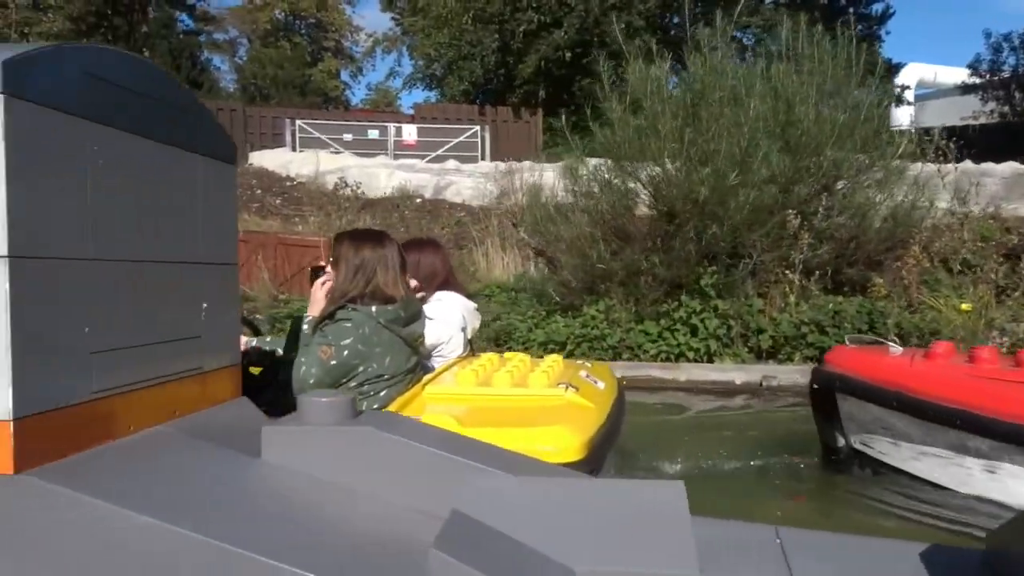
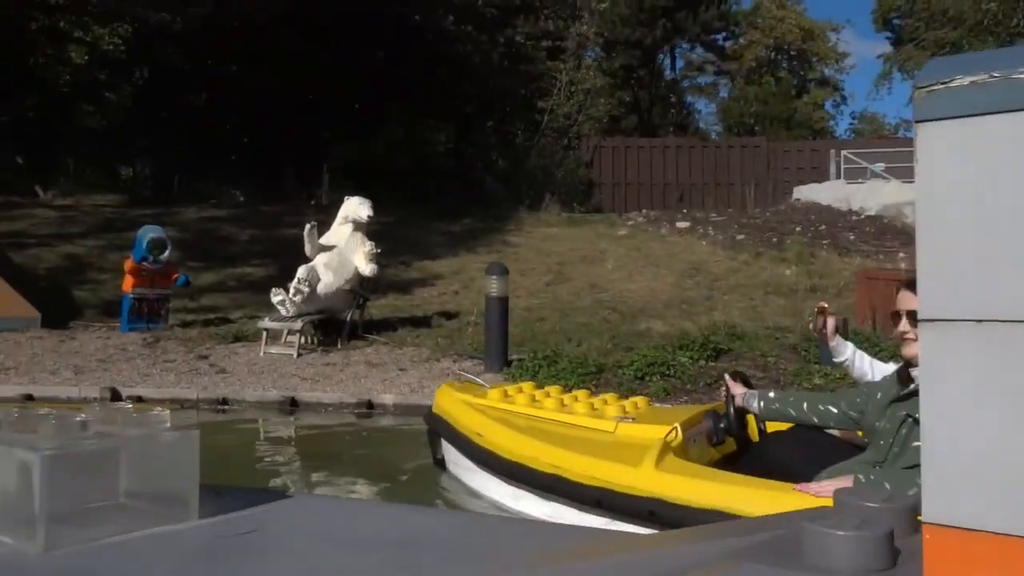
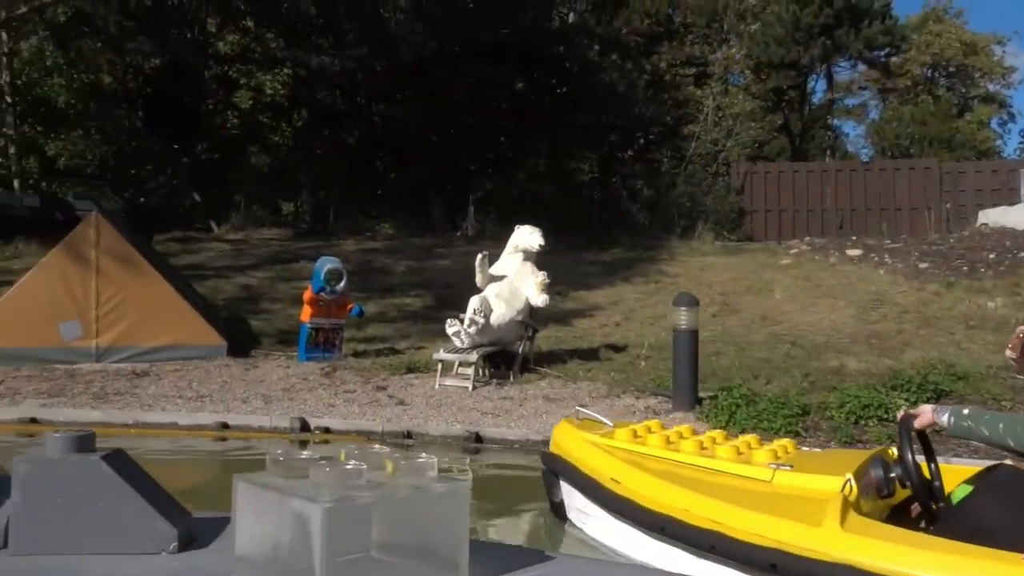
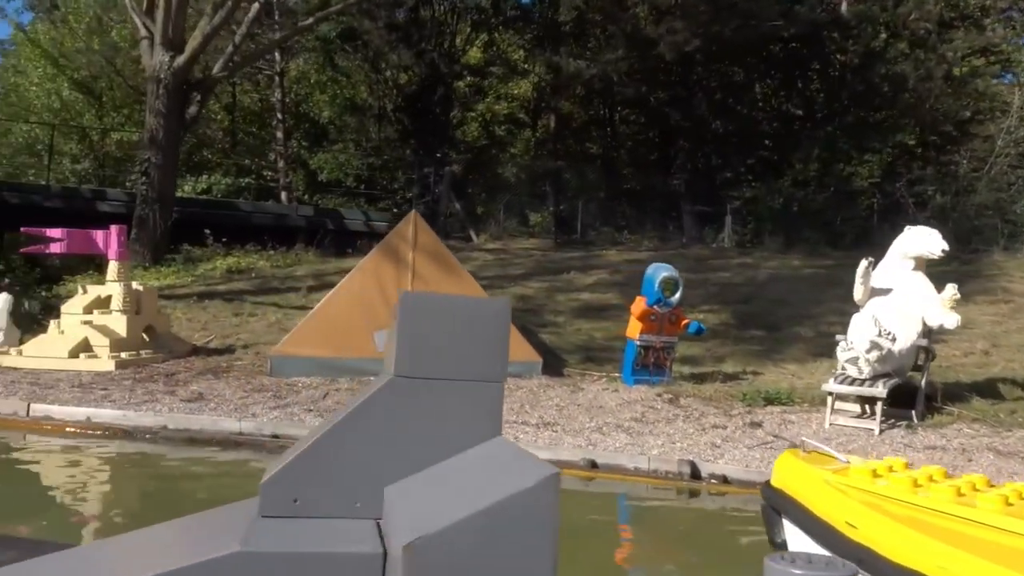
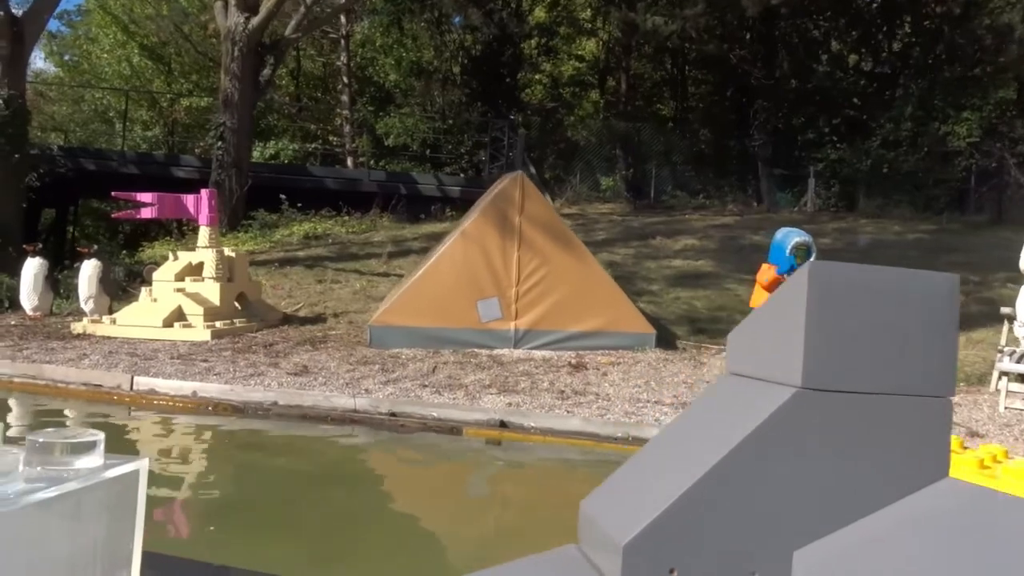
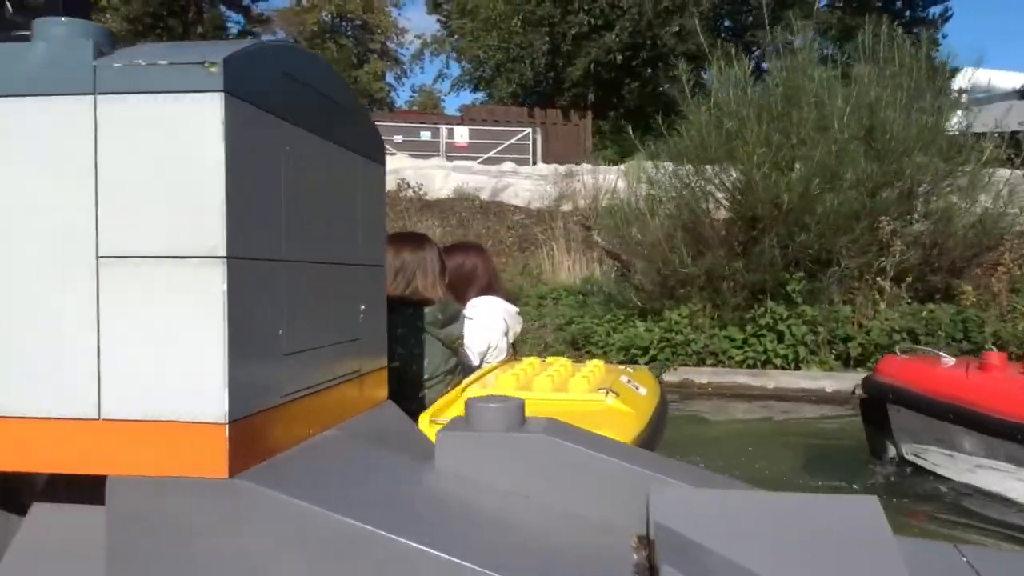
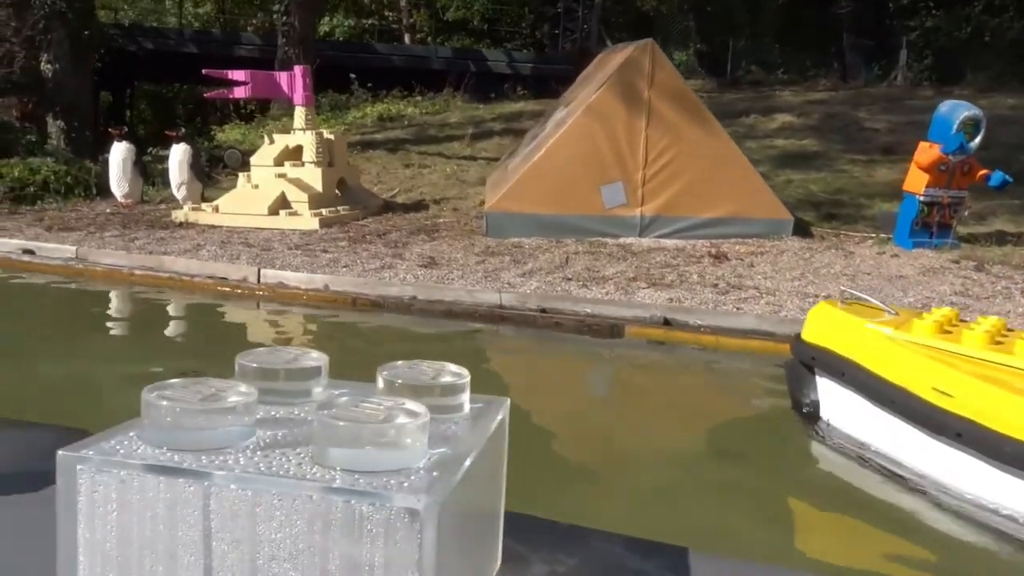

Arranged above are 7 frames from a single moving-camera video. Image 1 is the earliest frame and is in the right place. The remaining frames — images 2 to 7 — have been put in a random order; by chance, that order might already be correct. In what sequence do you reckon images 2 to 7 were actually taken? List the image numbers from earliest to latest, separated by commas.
6, 2, 3, 4, 5, 7
